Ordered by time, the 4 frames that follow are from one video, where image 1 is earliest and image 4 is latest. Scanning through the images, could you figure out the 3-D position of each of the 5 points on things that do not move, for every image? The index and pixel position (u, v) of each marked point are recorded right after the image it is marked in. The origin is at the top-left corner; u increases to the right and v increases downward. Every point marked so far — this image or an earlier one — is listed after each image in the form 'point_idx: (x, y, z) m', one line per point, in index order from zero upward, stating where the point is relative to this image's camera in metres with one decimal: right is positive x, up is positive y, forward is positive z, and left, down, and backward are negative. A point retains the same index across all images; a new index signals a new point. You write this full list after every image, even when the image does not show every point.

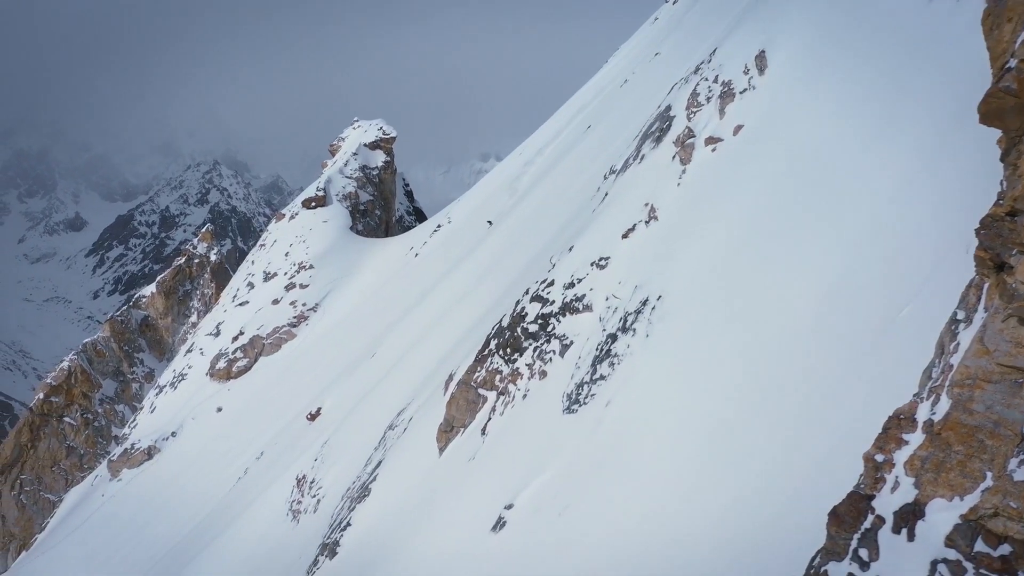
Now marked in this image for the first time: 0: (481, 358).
0: (-0.6, -1.4, +17.0) m
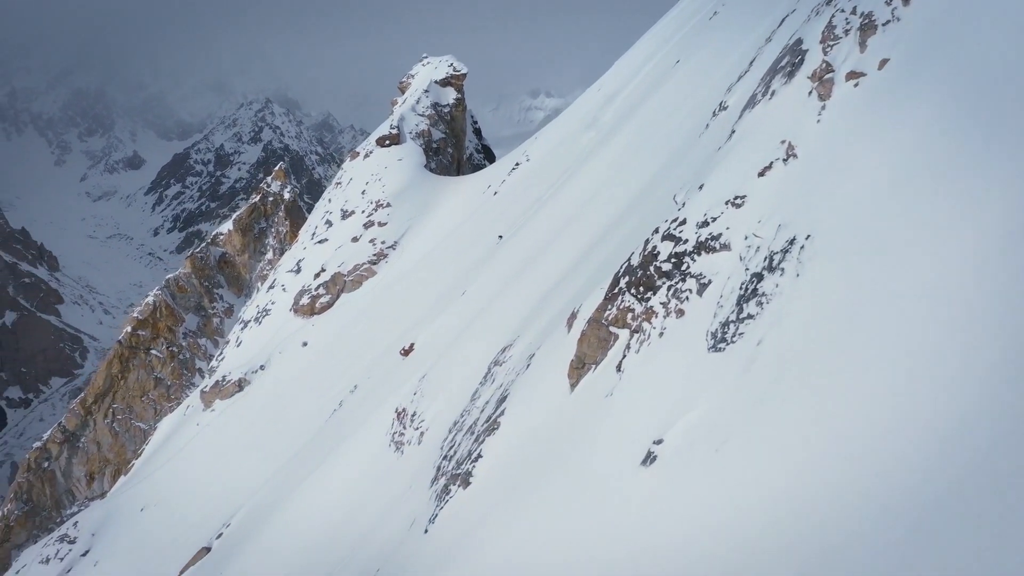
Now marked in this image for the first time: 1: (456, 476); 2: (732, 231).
0: (+2.0, -0.2, +17.1) m
1: (-1.2, -4.0, +17.7) m
2: (+4.0, +1.1, +15.3) m
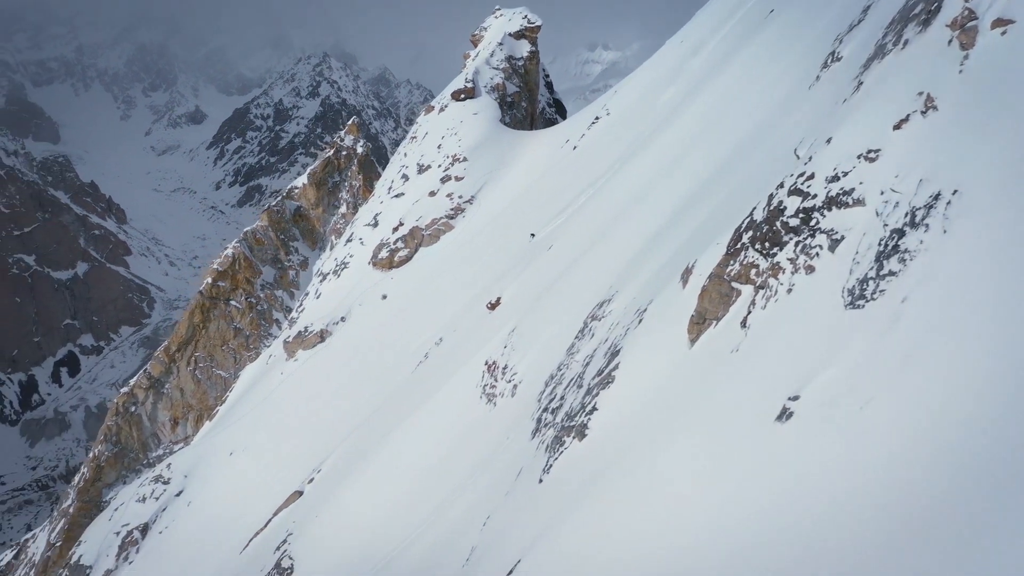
0: (+4.4, +0.7, +16.9) m
1: (+1.2, -3.0, +17.9) m
2: (+6.3, +1.8, +14.9) m
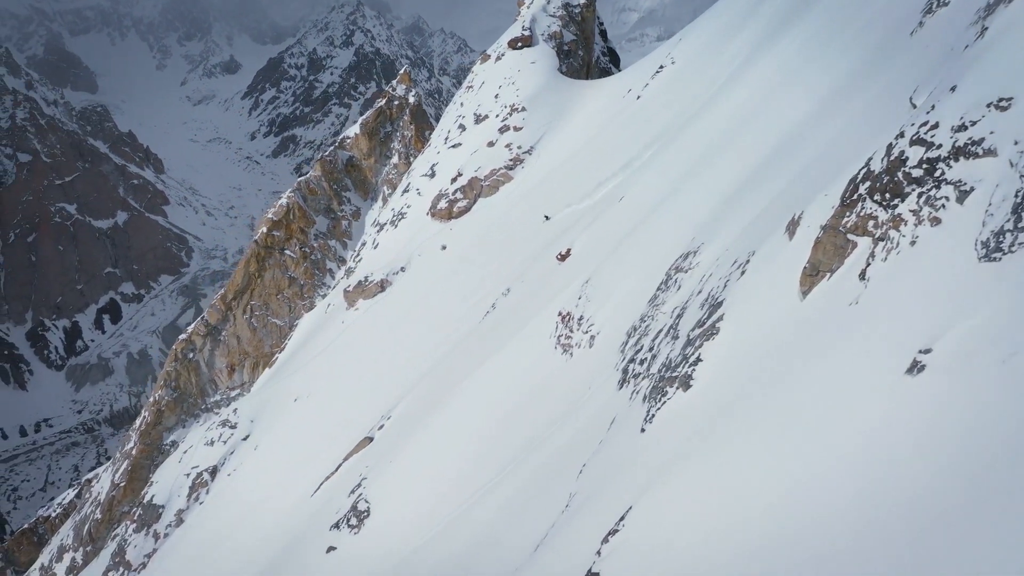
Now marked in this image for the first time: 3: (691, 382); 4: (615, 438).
0: (+6.6, +1.7, +16.6) m
1: (+3.4, -2.0, +18.0) m
2: (+8.5, +2.7, +14.5) m
3: (+3.7, -1.9, +17.2) m
4: (+2.3, -3.5, +19.1) m
